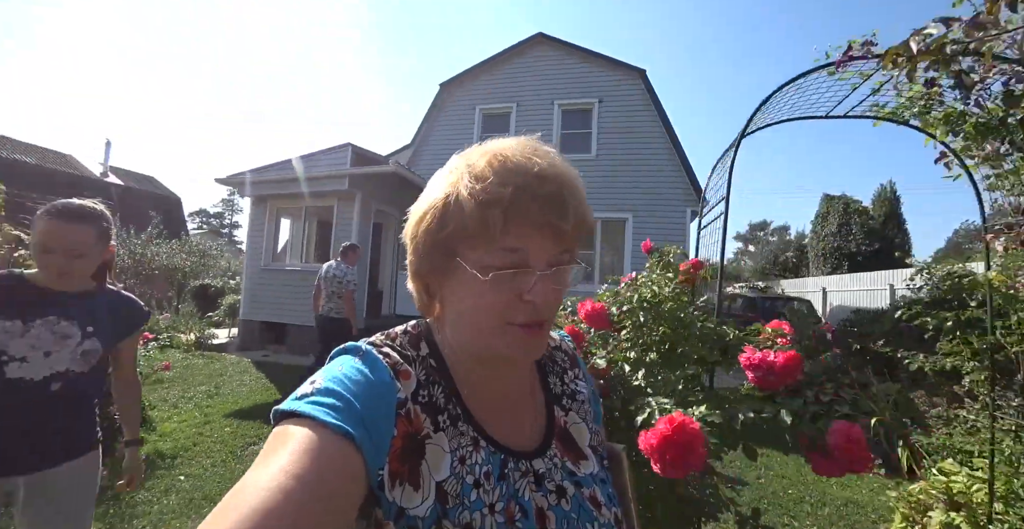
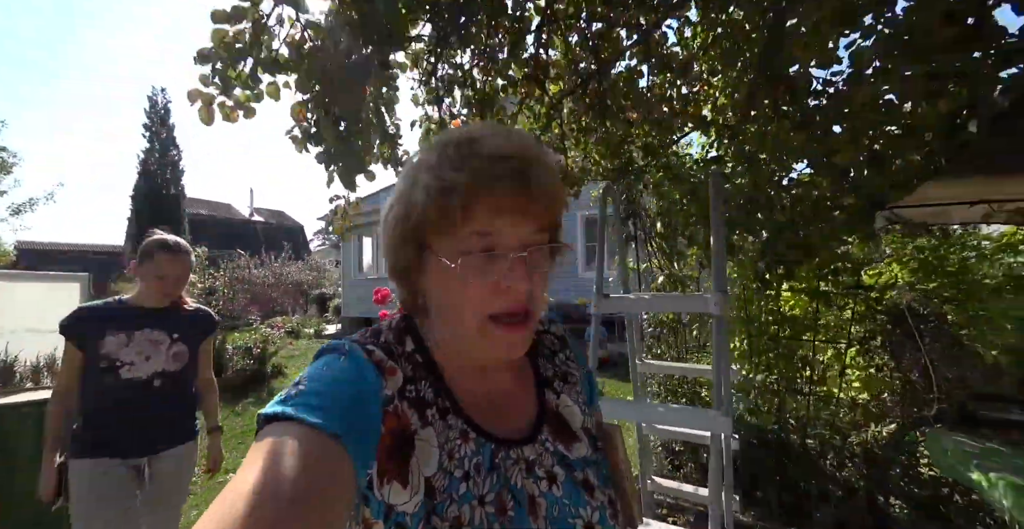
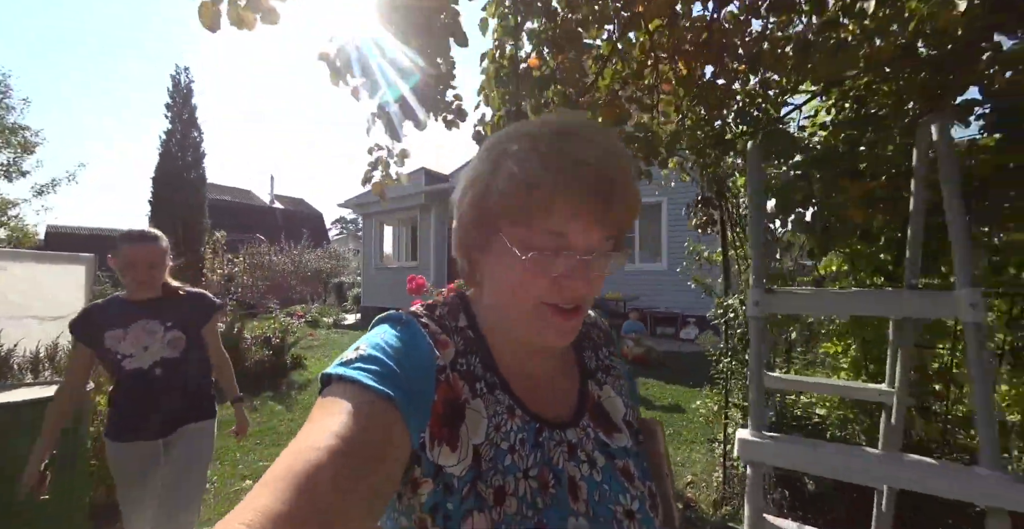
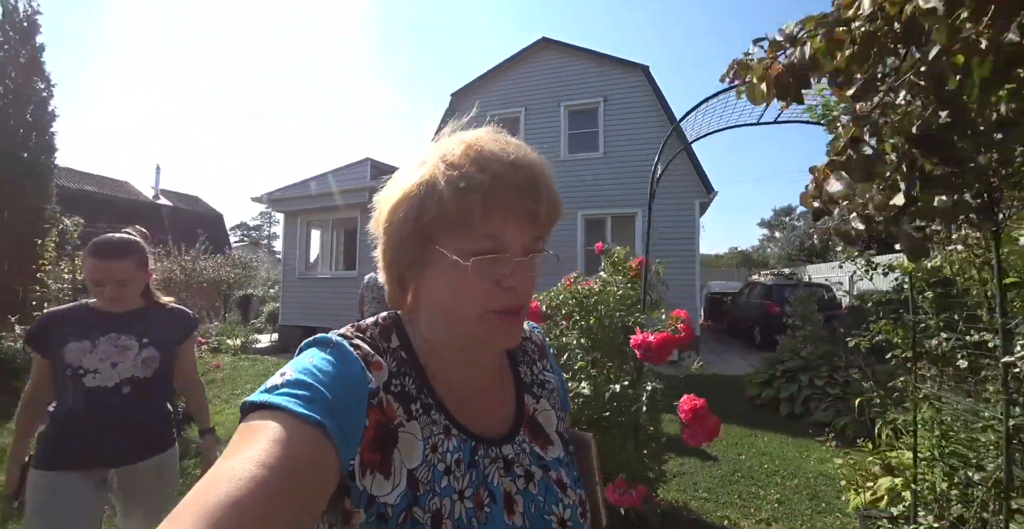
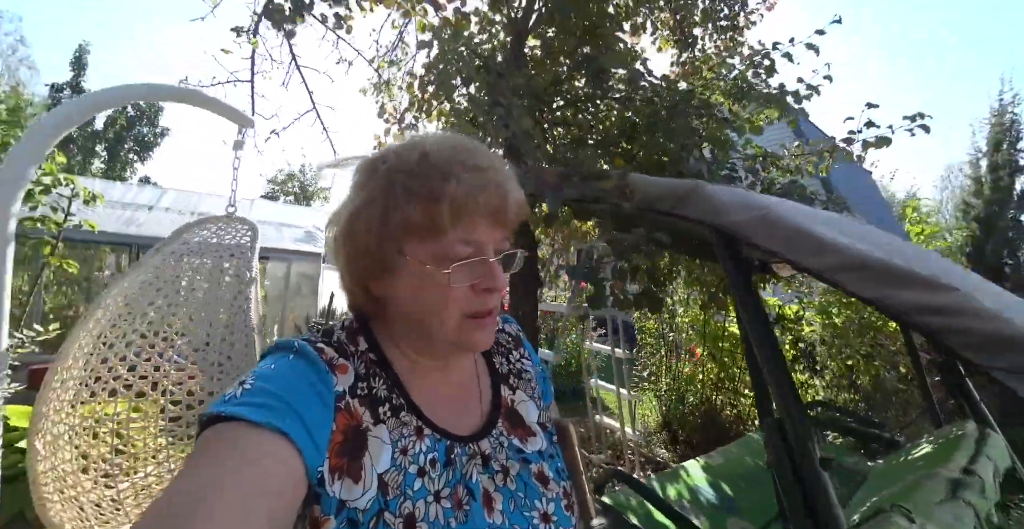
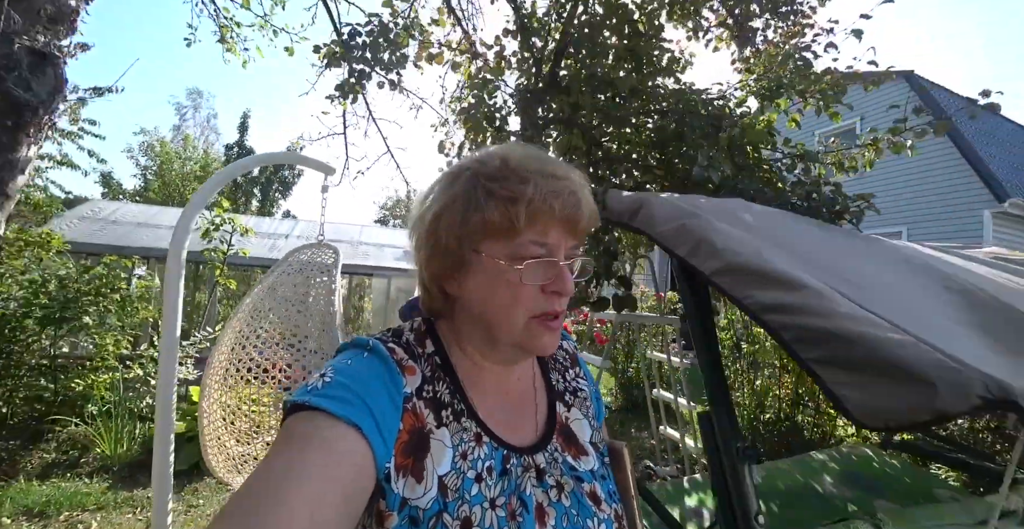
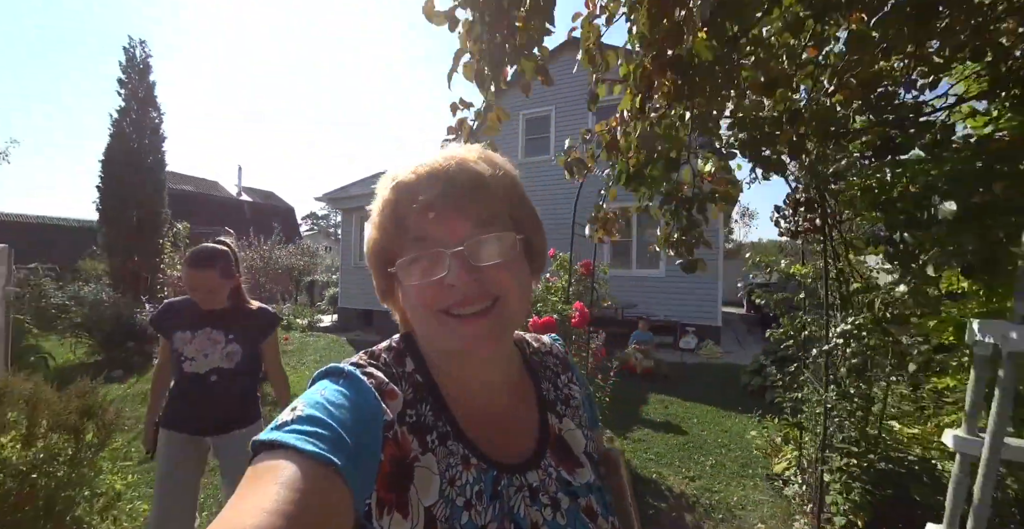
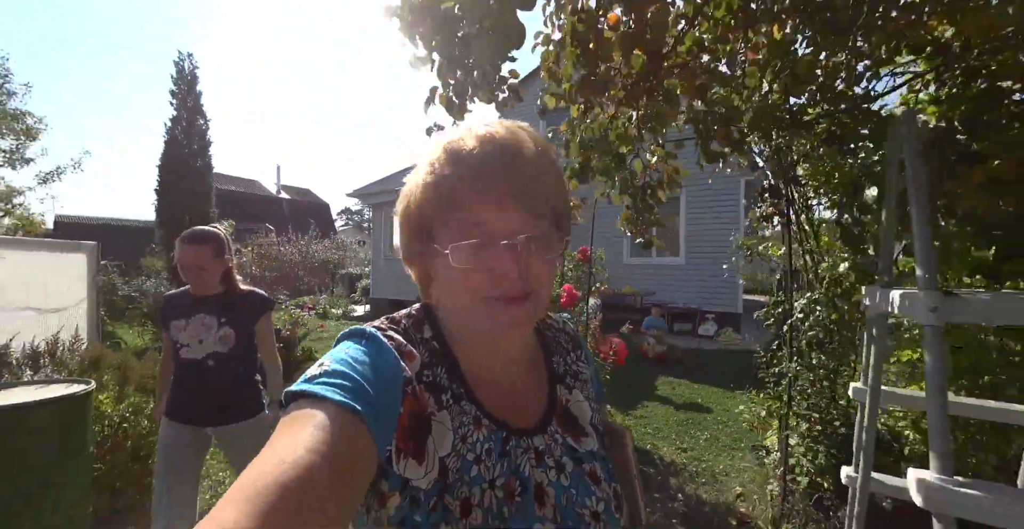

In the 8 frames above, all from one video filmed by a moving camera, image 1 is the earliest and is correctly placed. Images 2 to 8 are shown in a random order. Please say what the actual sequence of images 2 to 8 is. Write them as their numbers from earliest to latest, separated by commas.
4, 7, 8, 3, 2, 5, 6
